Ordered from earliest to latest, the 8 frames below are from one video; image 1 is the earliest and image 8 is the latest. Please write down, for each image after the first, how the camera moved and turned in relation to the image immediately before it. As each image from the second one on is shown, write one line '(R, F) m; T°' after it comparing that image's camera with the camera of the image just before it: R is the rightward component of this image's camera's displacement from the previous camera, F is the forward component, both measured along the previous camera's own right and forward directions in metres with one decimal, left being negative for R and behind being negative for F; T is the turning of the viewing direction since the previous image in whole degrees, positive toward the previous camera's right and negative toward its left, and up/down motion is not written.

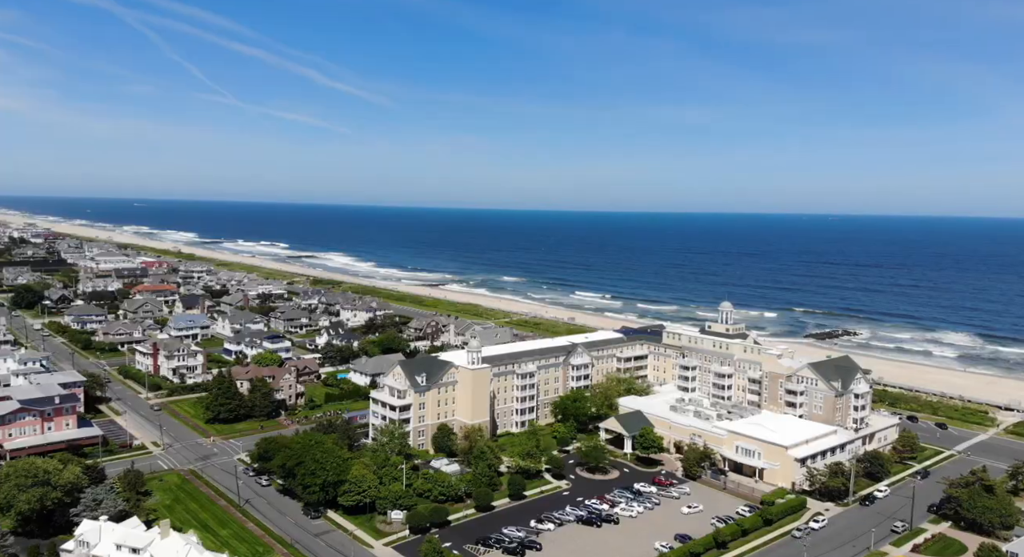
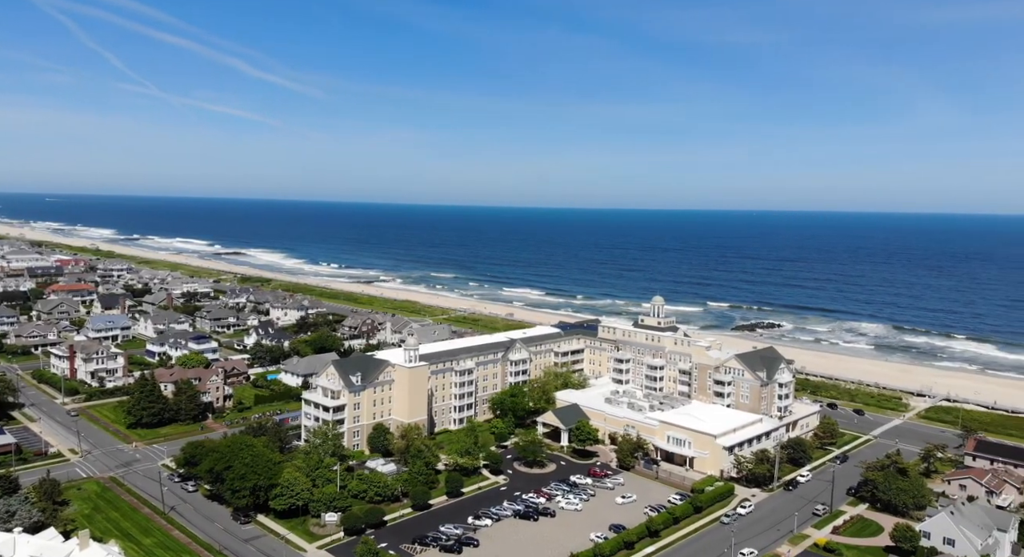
(-0.2, +0.8) m; +5°
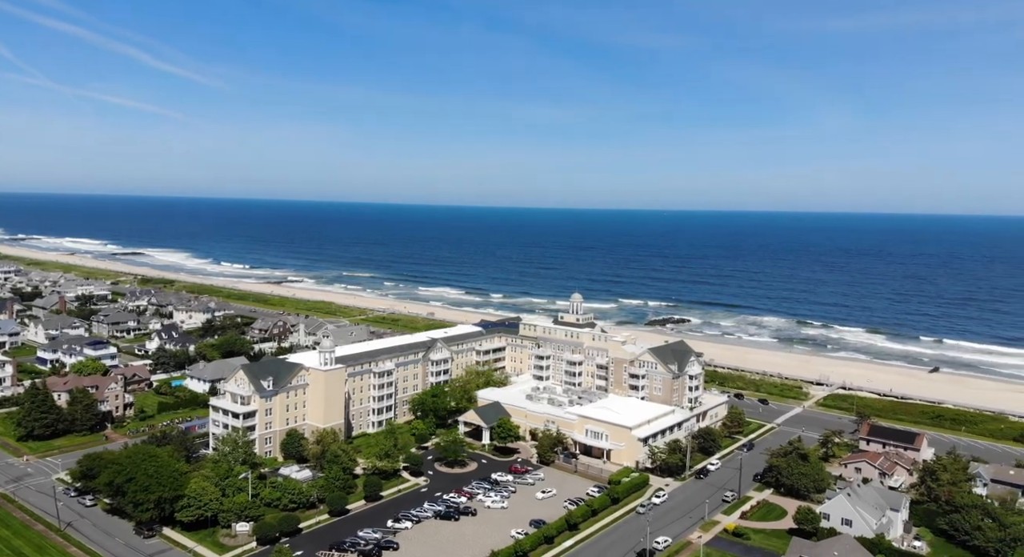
(-0.2, +1.0) m; +6°
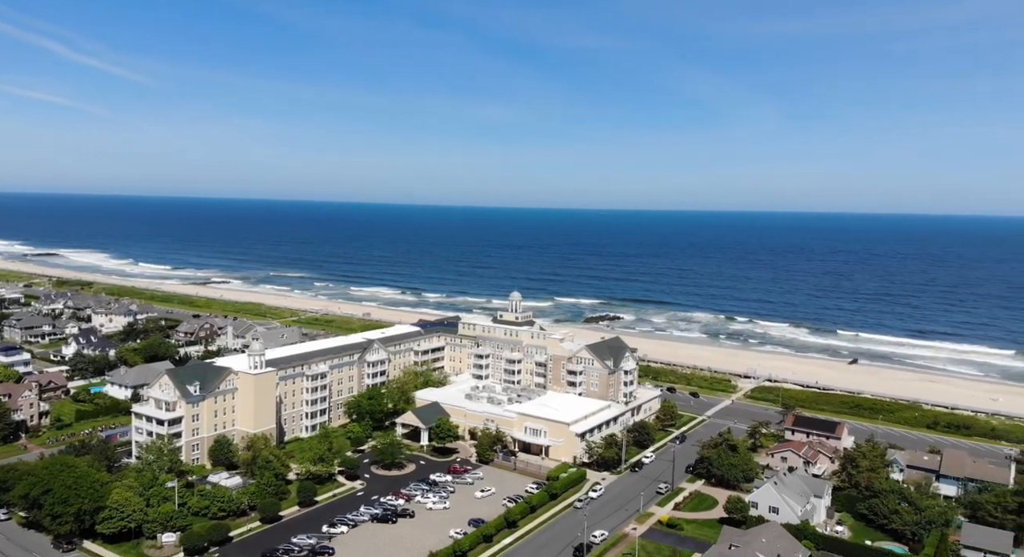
(0.0, +0.7) m; +5°
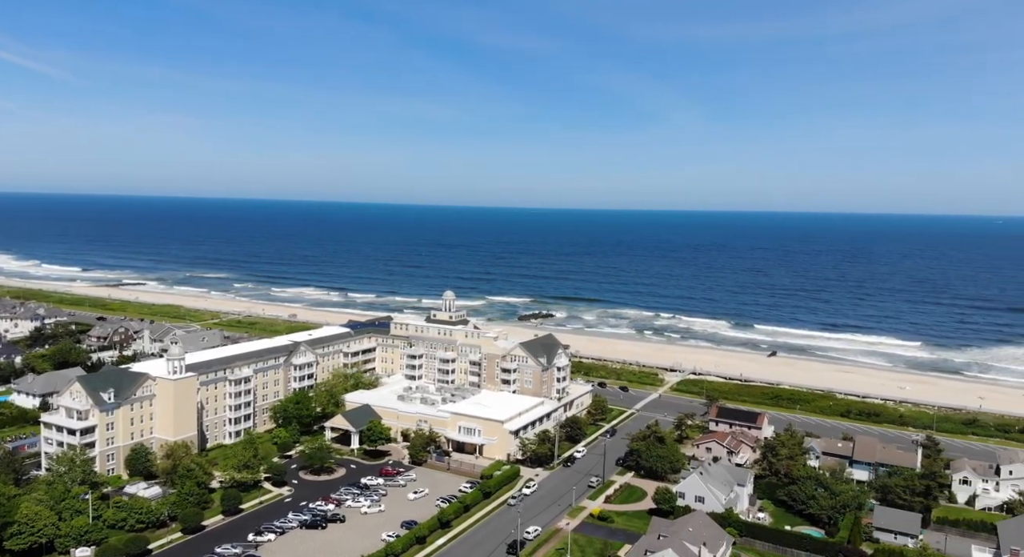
(+0.1, +0.6) m; +5°
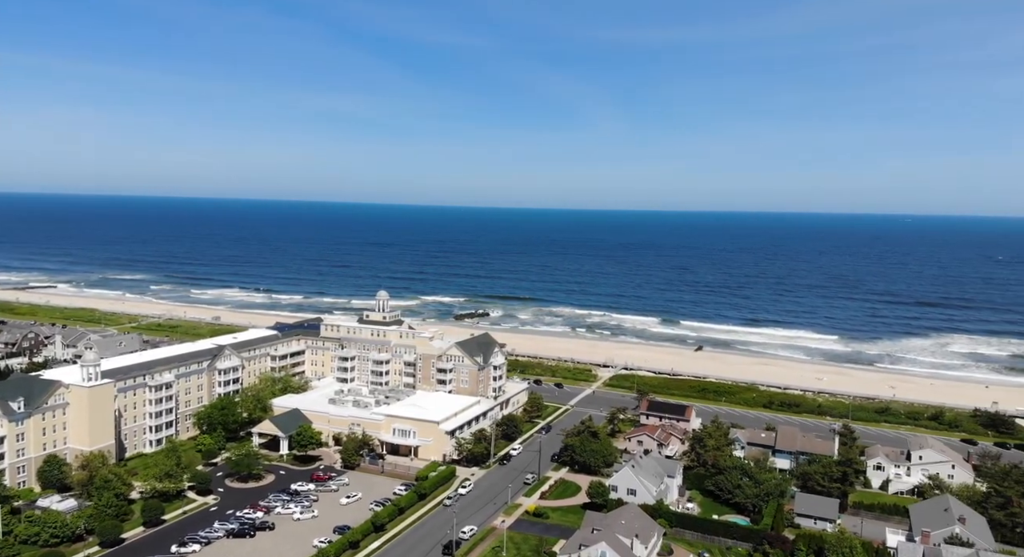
(+0.2, +0.4) m; +5°
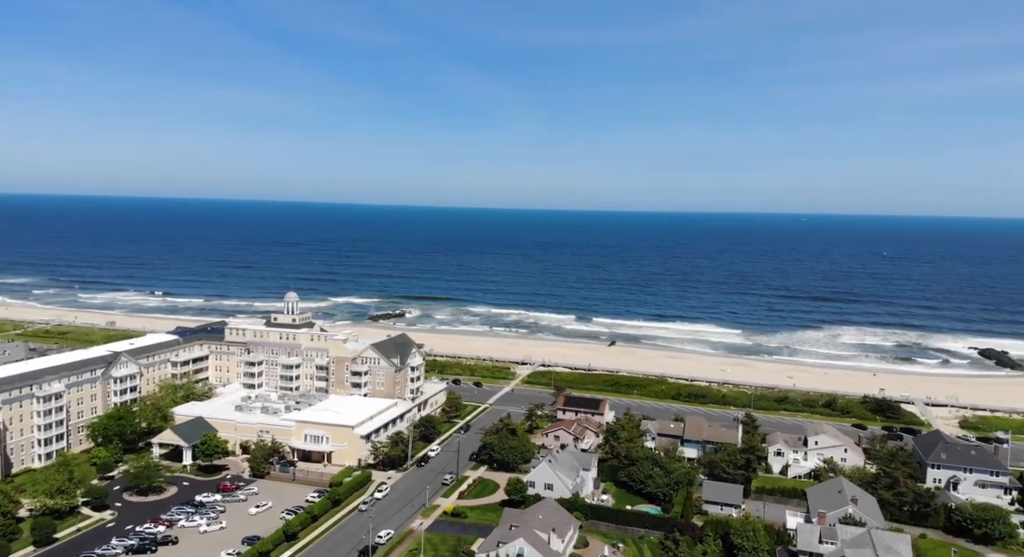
(+0.3, +0.2) m; +6°
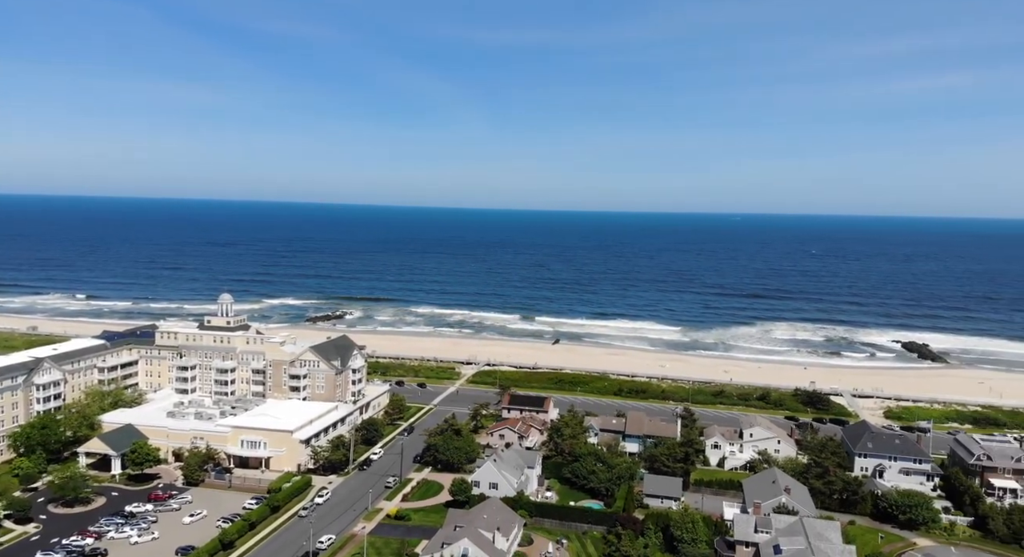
(+0.2, +0.1) m; +4°
